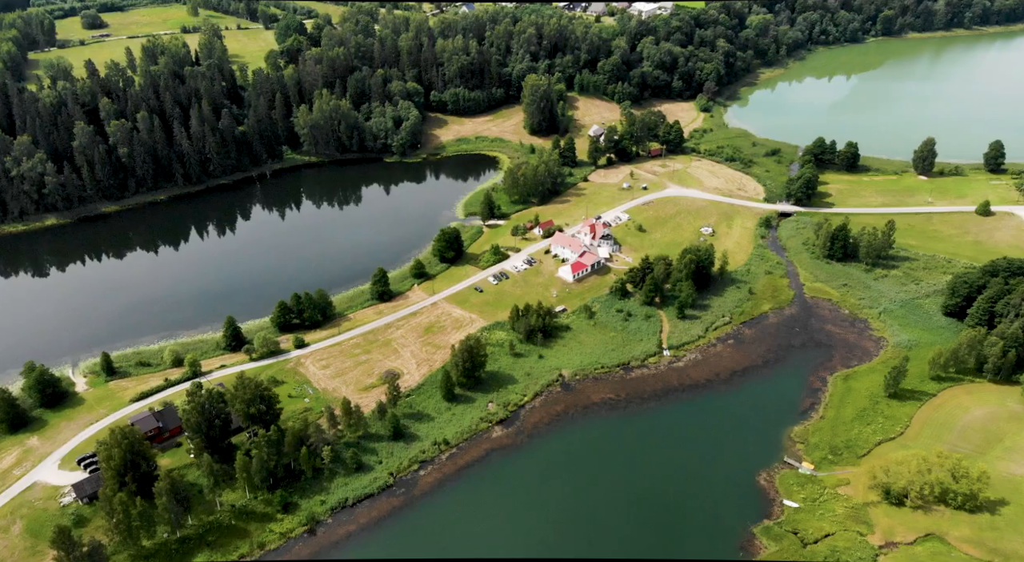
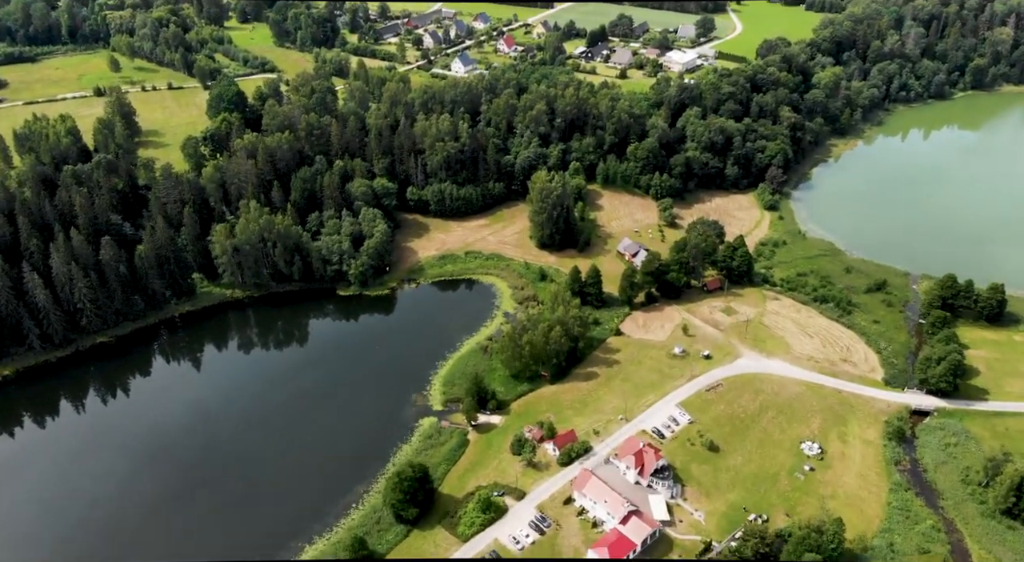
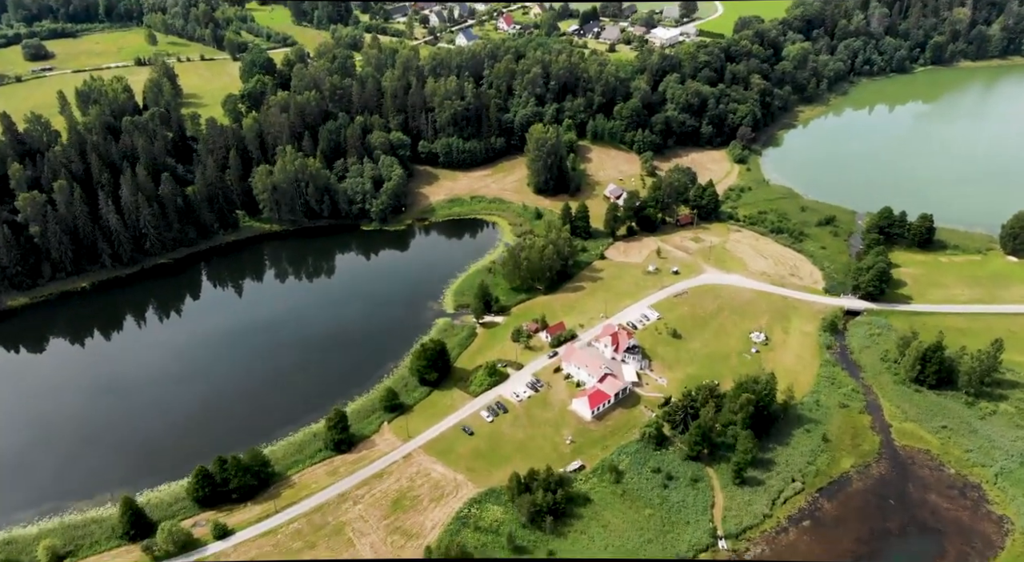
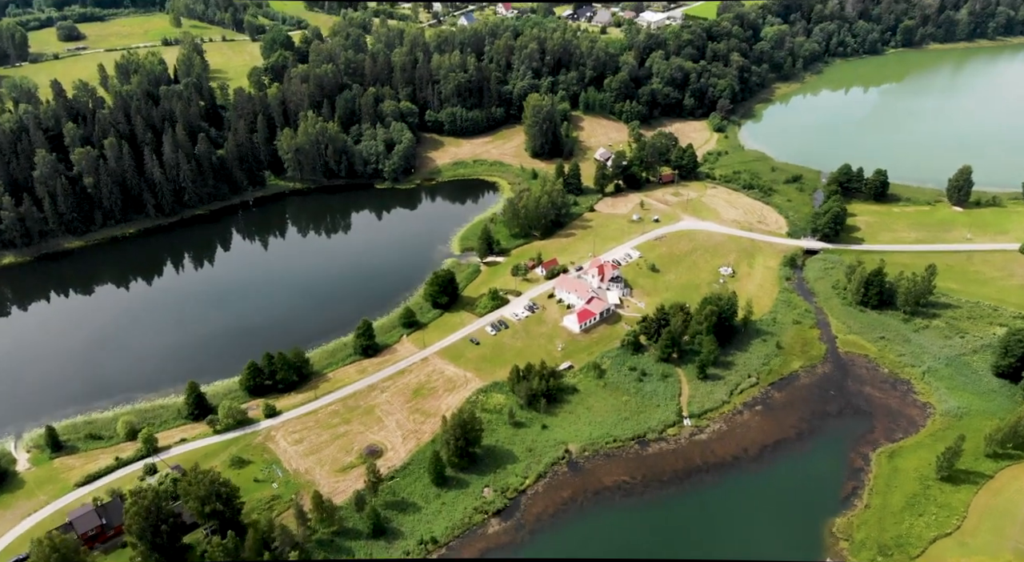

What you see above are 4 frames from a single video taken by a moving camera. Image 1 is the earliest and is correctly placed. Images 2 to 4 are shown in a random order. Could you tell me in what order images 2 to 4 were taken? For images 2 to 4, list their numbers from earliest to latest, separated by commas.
4, 3, 2
